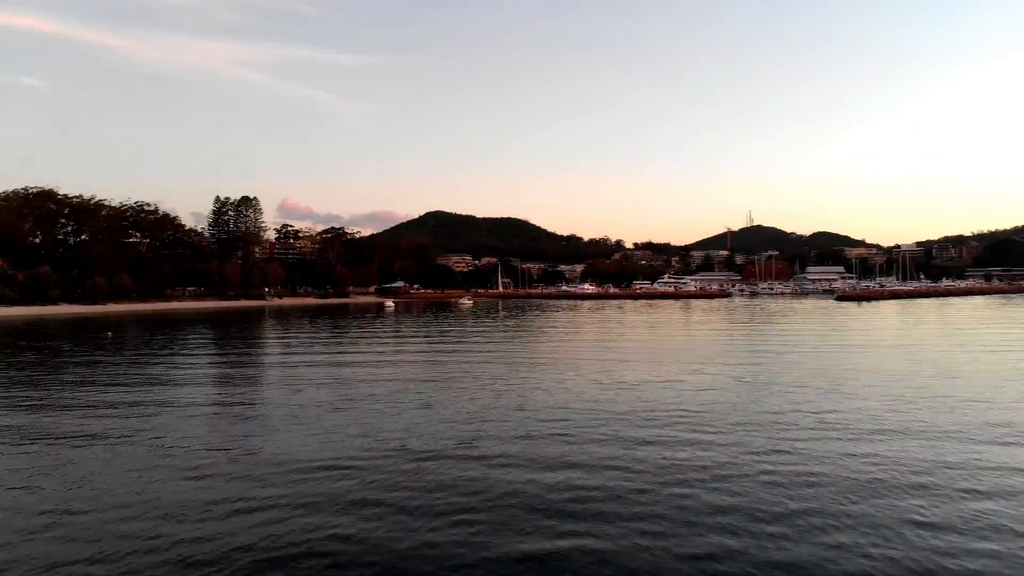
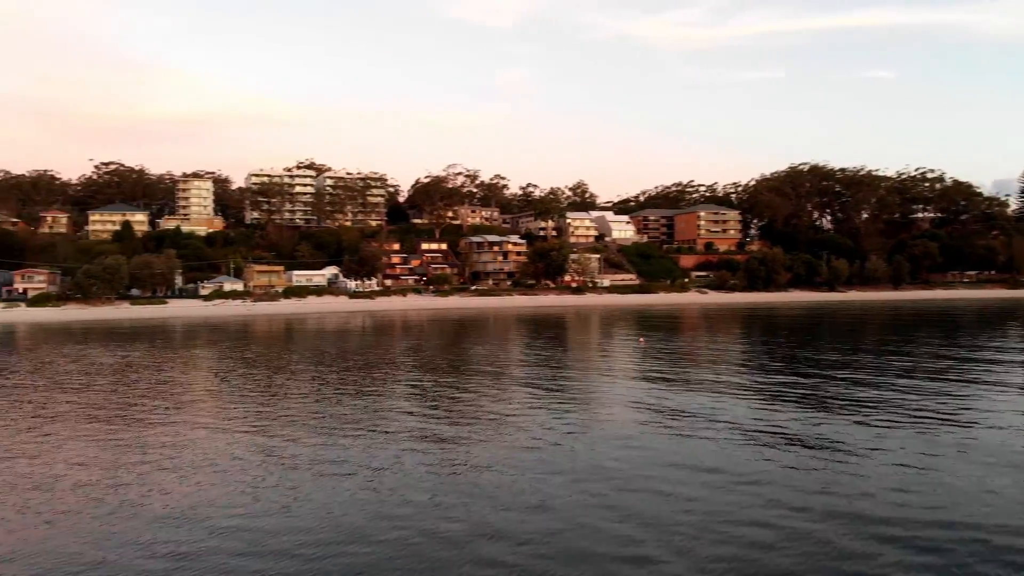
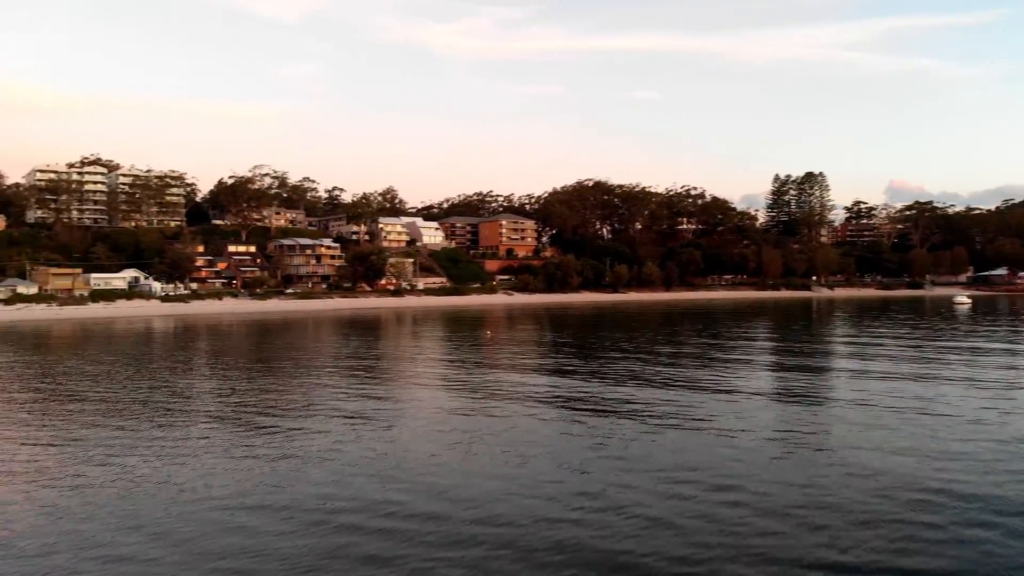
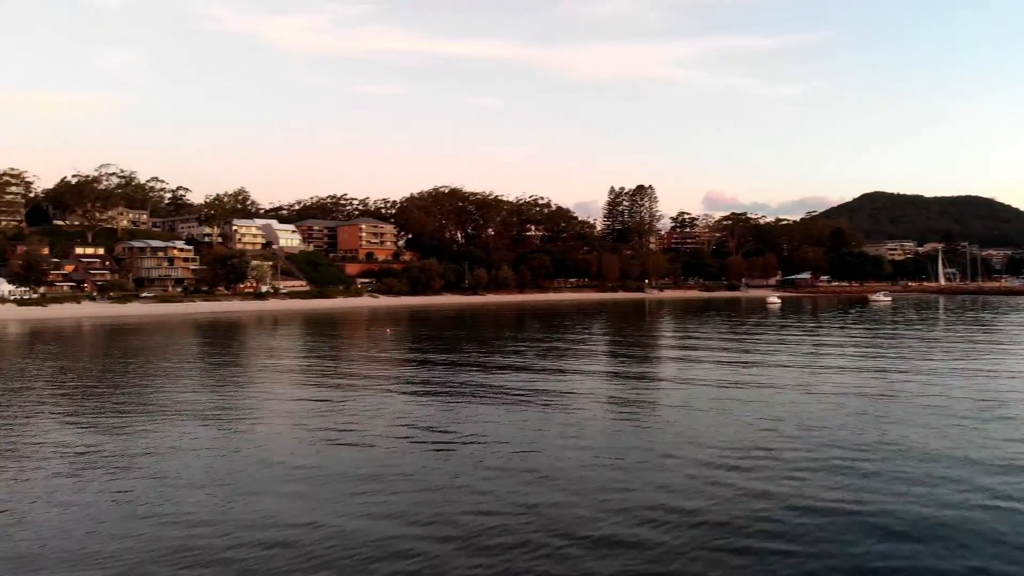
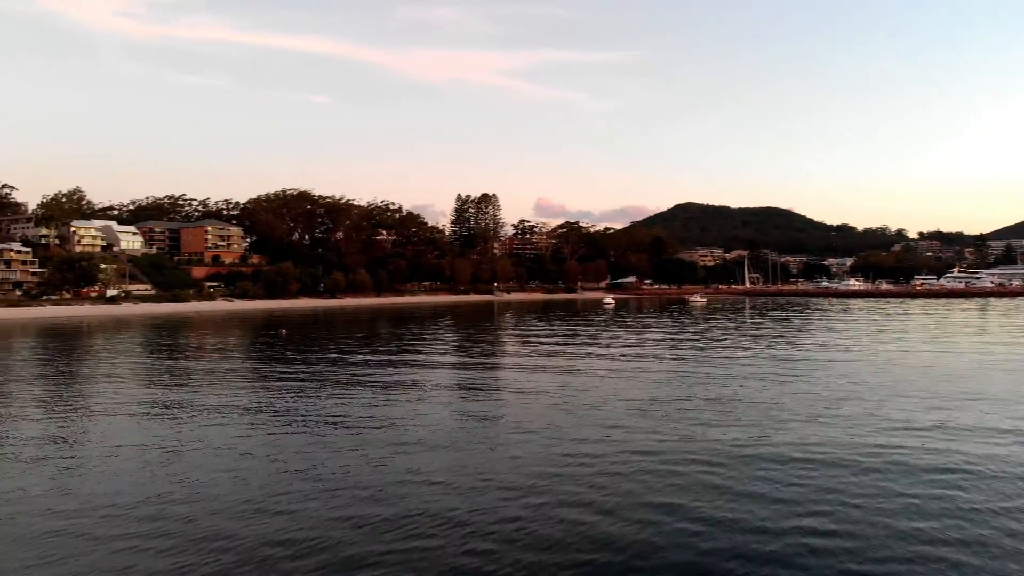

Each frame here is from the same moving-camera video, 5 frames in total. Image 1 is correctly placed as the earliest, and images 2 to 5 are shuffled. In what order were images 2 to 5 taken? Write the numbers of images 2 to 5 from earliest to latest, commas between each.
5, 4, 3, 2
